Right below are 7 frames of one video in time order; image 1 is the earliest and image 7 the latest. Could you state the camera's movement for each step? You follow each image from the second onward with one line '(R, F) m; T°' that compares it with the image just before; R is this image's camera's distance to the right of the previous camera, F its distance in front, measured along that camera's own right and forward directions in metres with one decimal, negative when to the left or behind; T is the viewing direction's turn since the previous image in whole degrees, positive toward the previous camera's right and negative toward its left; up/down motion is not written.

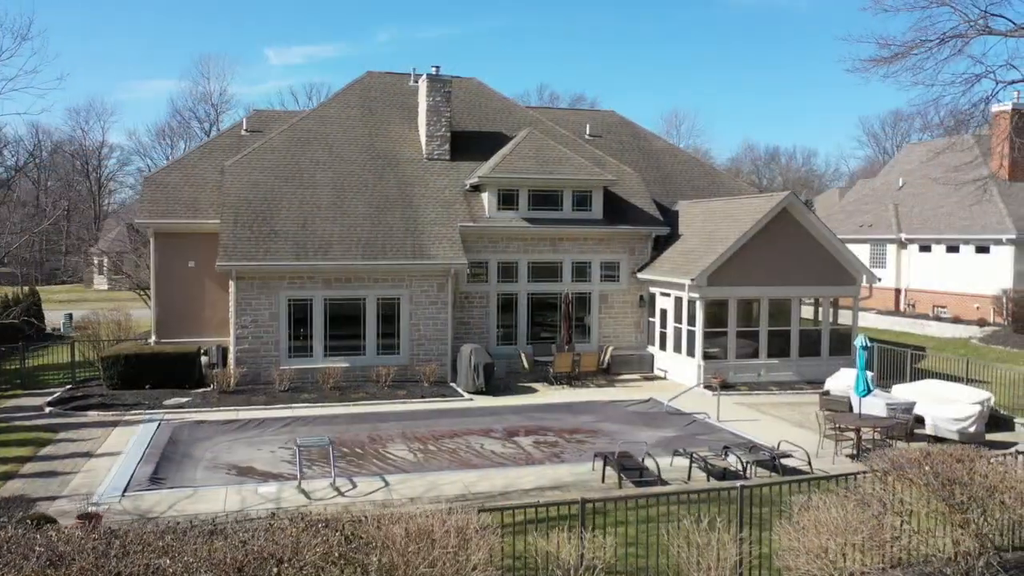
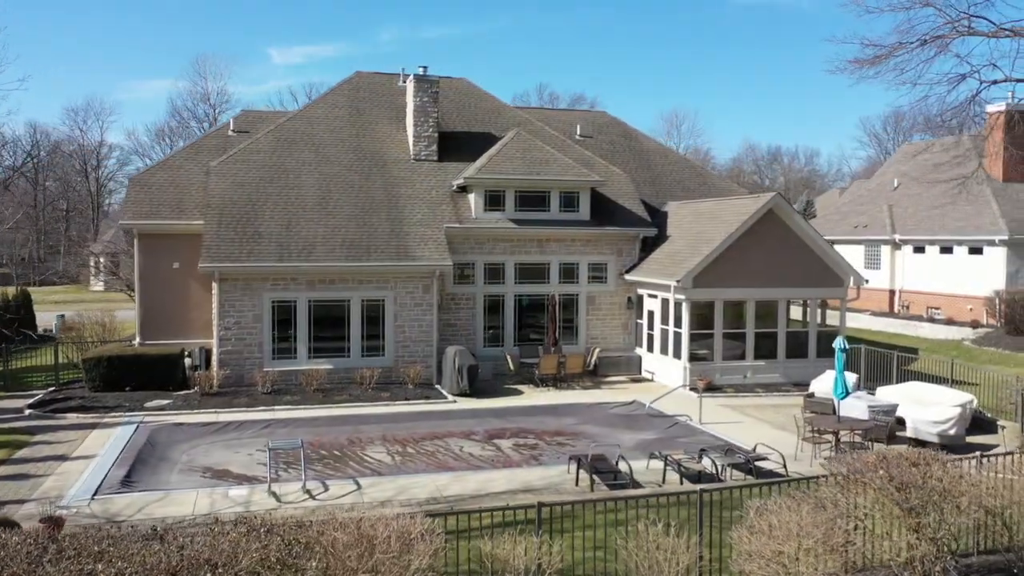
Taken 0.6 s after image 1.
(+0.5, +0.1) m; 0°
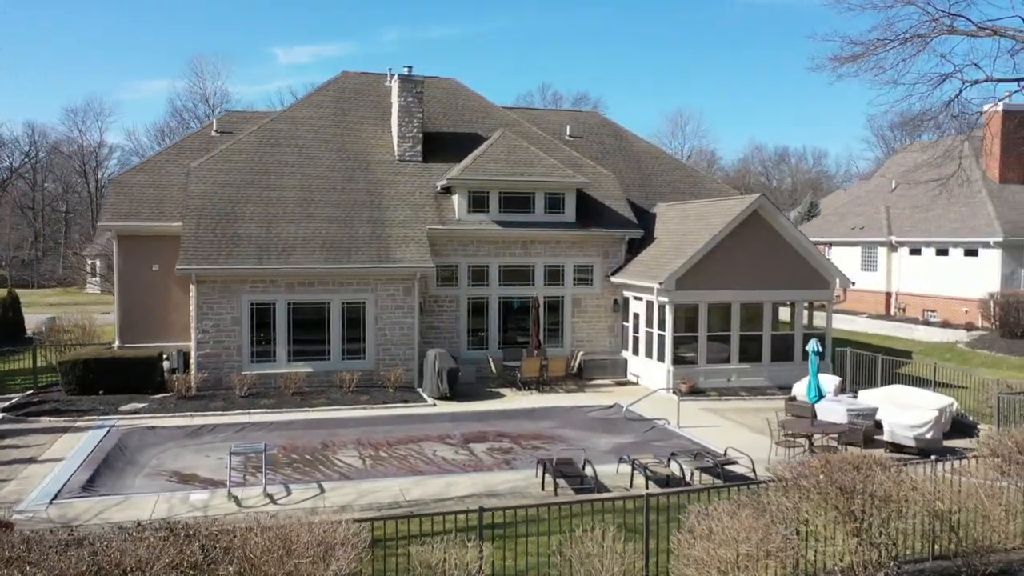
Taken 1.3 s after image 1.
(+0.8, +0.2) m; -1°
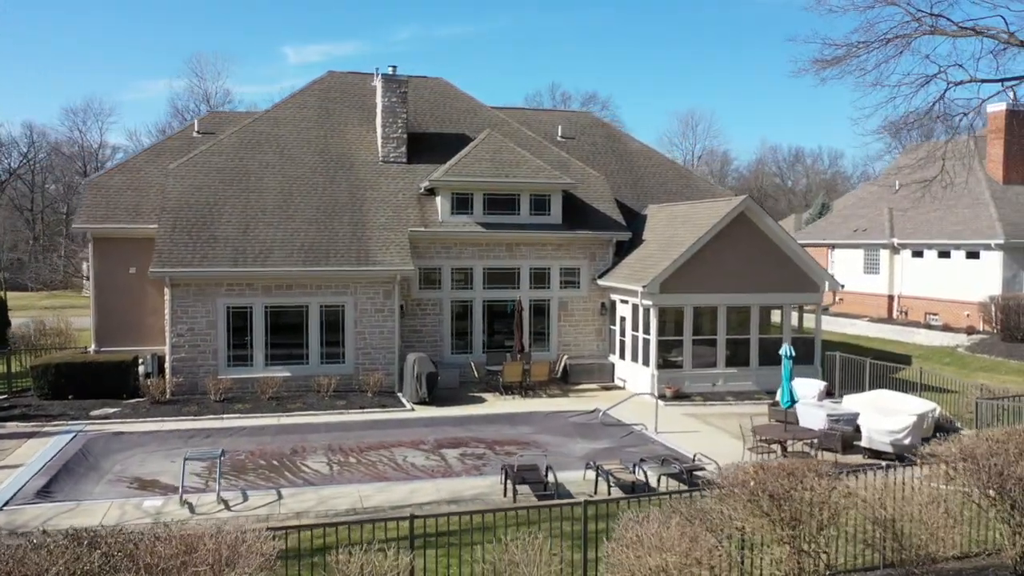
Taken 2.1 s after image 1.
(+0.9, +0.4) m; -1°
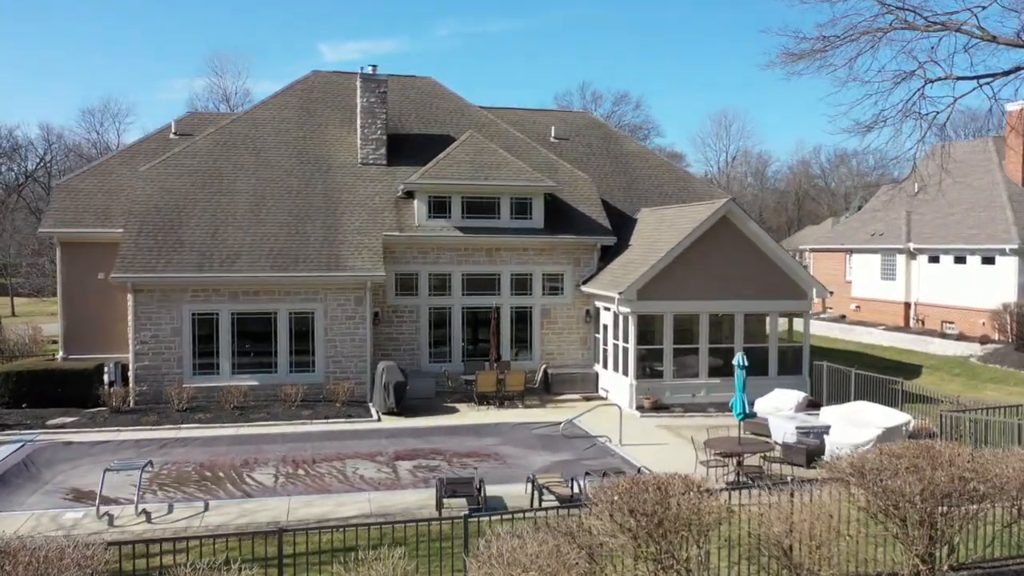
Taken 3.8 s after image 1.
(+1.6, +0.8) m; -3°
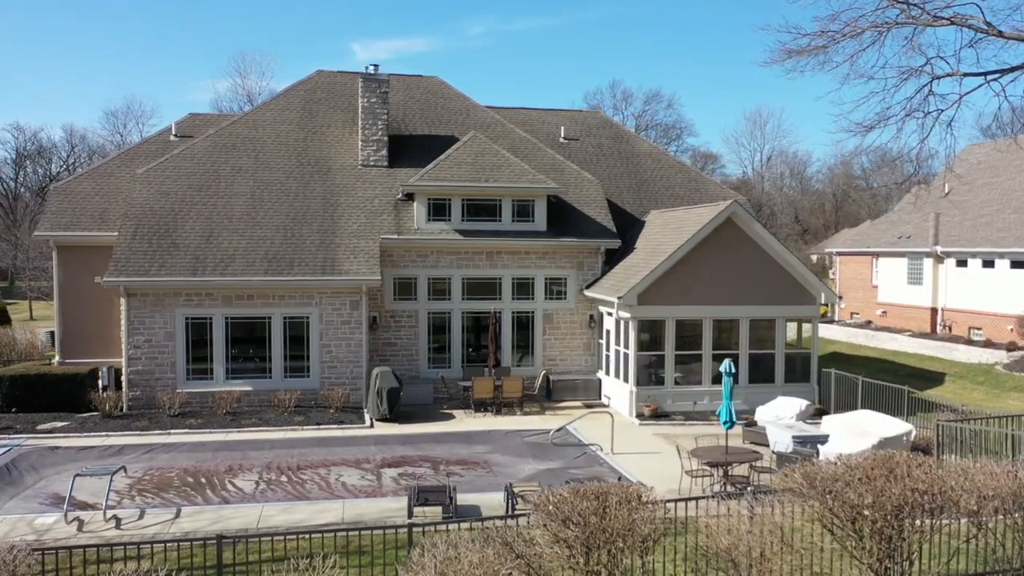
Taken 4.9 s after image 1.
(+0.8, +0.5) m; -2°
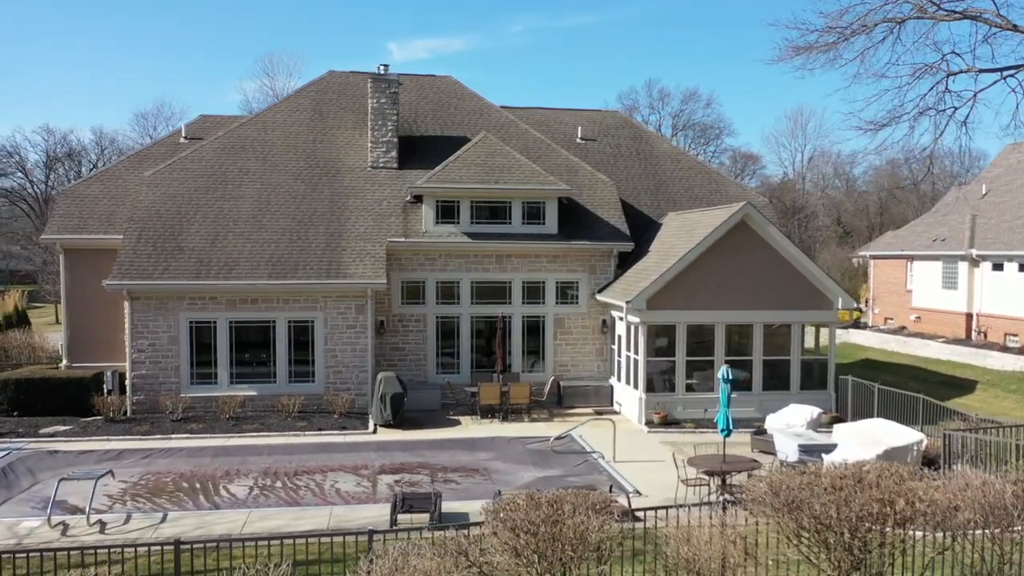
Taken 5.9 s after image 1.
(+0.7, +0.5) m; -2°
